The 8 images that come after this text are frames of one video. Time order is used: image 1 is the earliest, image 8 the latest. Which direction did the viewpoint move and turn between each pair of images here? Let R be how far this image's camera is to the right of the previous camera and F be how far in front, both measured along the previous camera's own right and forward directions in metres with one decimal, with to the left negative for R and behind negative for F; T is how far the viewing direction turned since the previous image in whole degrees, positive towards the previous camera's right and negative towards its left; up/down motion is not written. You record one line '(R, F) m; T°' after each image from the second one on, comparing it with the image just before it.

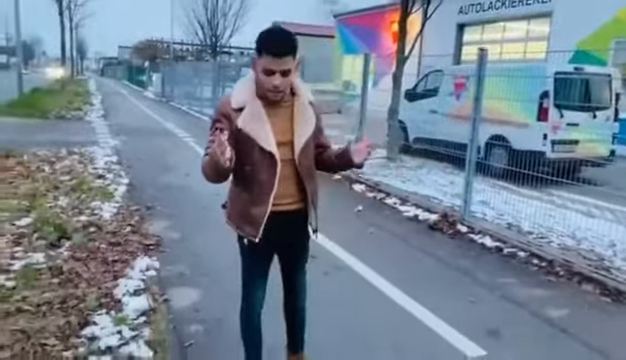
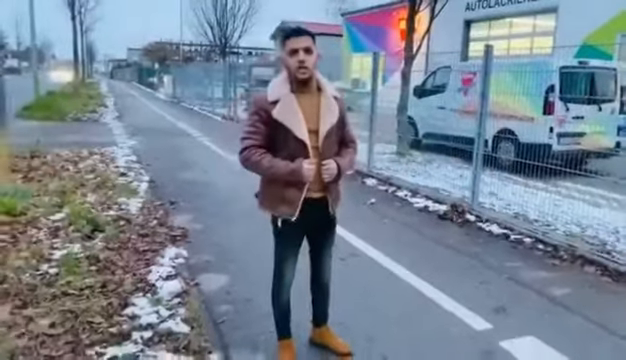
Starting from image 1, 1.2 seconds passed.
(-0.1, -0.3) m; -1°
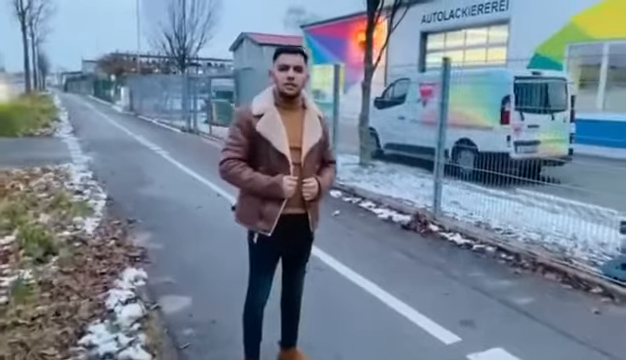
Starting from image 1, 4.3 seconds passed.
(0.0, +0.1) m; +4°
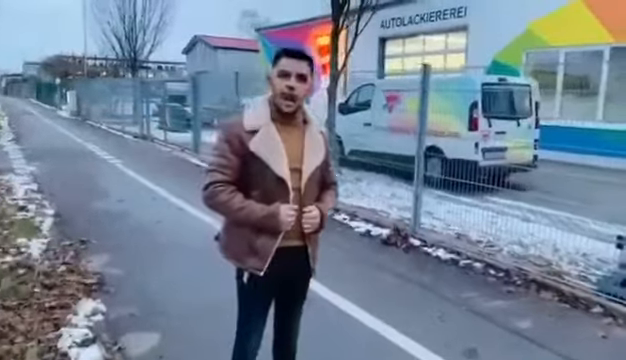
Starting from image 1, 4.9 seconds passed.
(-0.2, +0.5) m; +5°
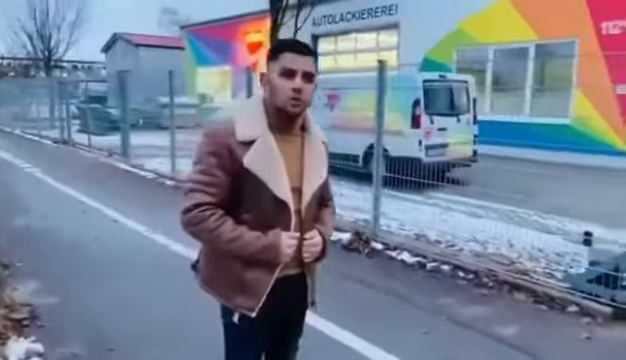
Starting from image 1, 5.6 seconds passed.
(-0.3, +0.4) m; +8°
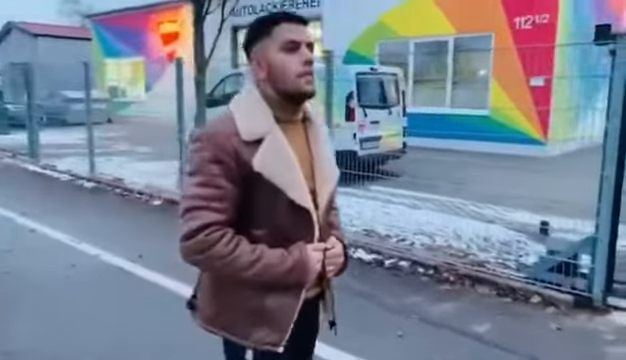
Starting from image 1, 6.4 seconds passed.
(-0.4, +0.4) m; +9°
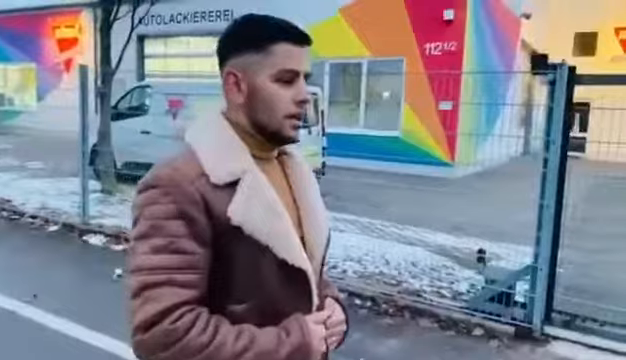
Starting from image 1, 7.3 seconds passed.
(-0.2, +0.4) m; +11°
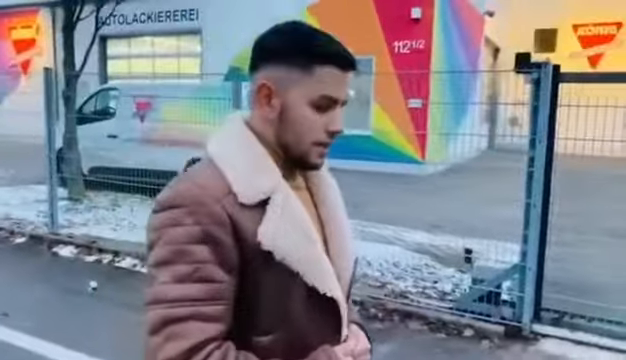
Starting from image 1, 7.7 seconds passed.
(-0.2, +0.1) m; +4°
